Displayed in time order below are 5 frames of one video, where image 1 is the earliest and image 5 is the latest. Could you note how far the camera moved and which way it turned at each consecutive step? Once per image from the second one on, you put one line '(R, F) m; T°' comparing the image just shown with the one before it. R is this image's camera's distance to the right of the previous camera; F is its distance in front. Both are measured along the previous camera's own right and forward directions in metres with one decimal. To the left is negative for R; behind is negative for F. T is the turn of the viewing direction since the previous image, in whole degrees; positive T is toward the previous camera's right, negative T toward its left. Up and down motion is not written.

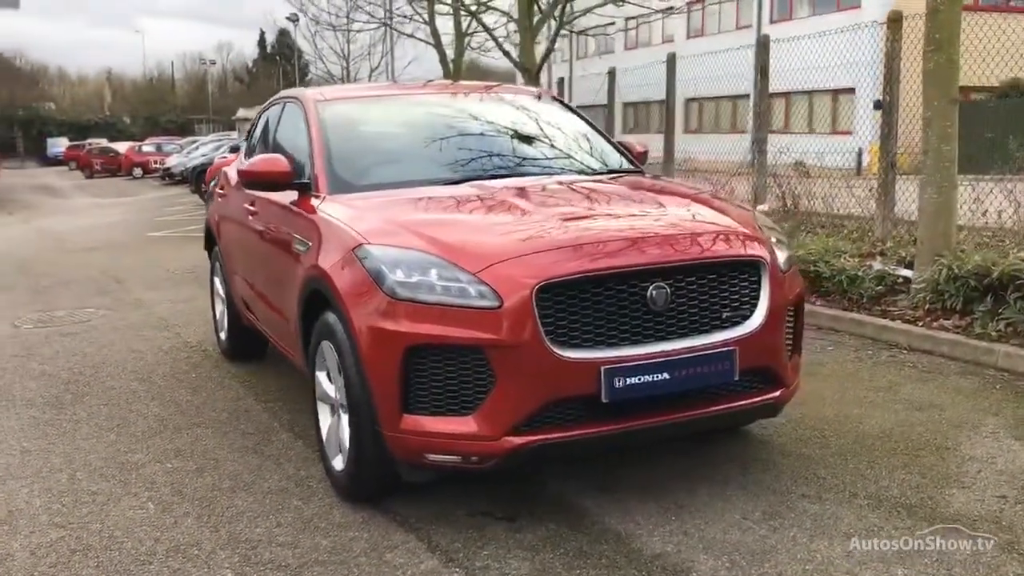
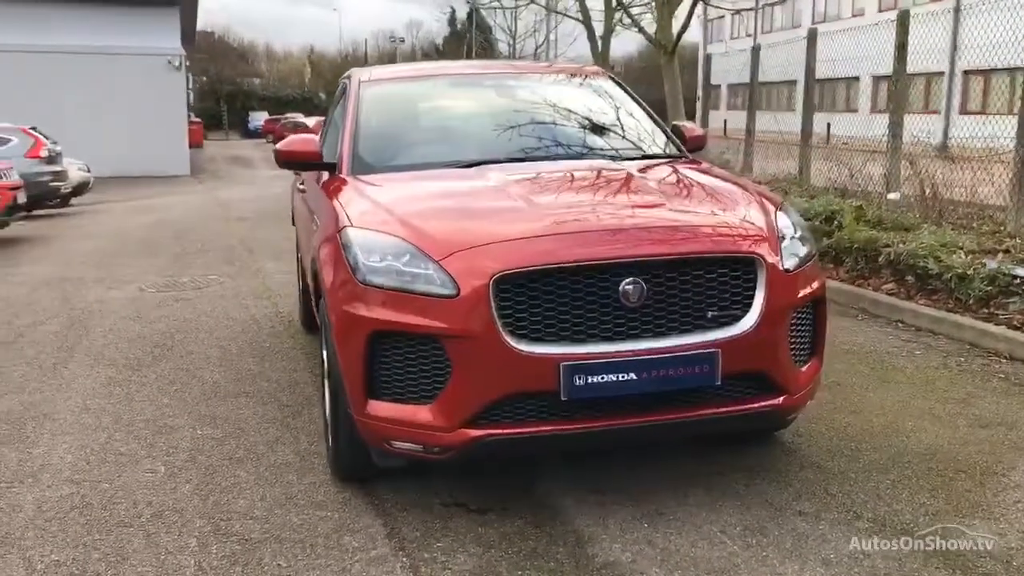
(+0.7, +0.2) m; -11°
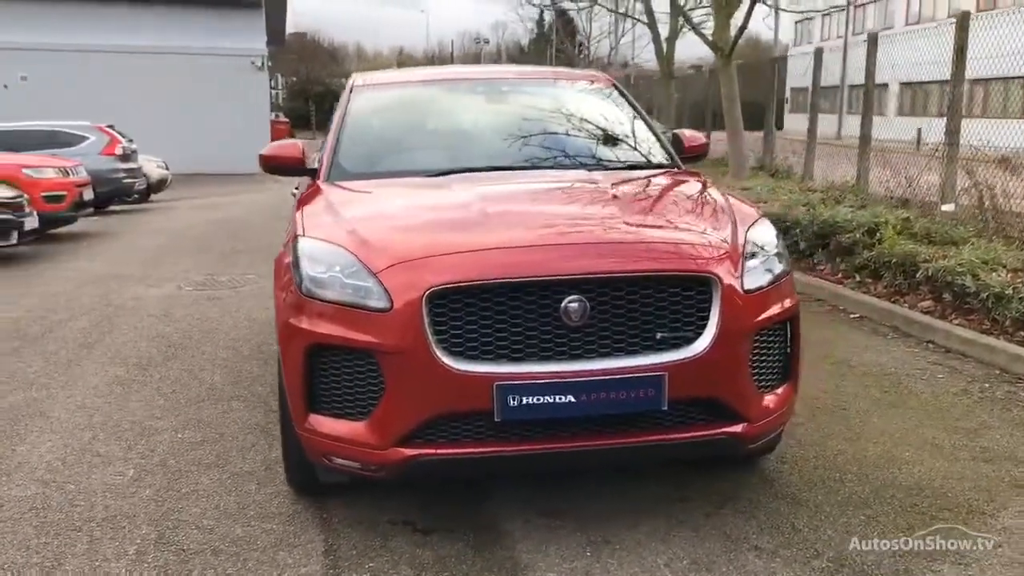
(+0.4, +0.1) m; -5°
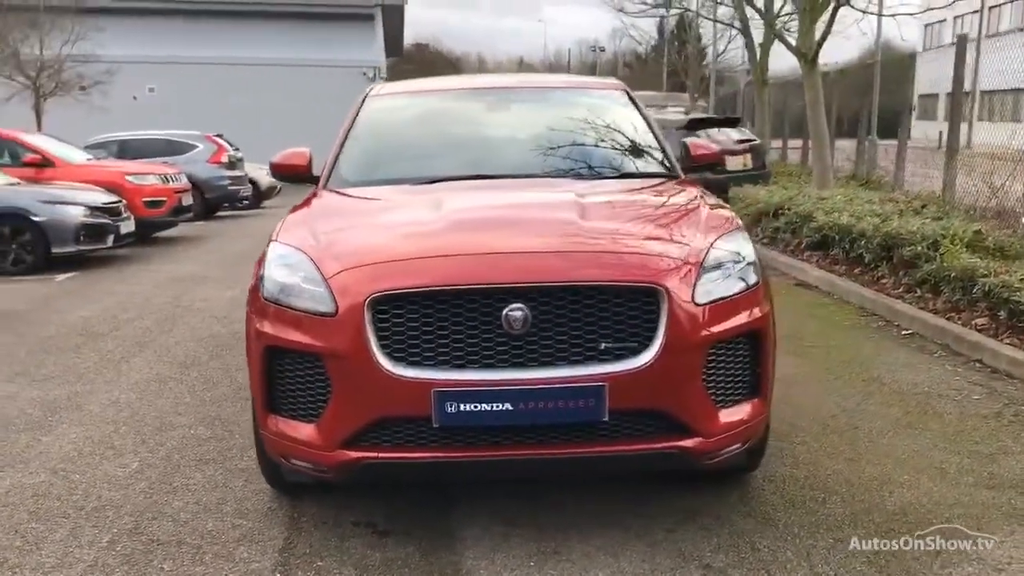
(+0.5, 0.0) m; -7°
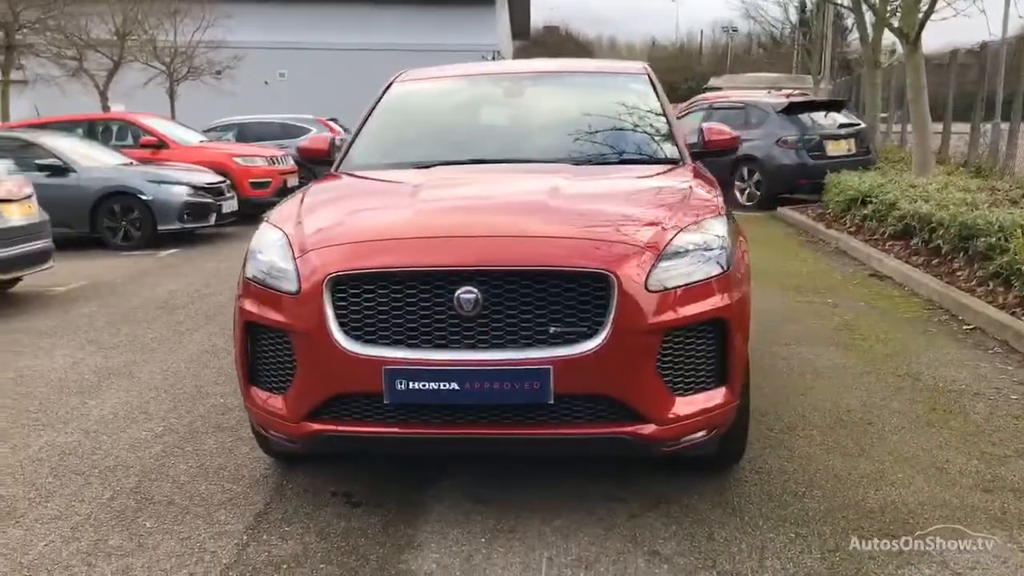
(+0.5, 0.0) m; -8°
